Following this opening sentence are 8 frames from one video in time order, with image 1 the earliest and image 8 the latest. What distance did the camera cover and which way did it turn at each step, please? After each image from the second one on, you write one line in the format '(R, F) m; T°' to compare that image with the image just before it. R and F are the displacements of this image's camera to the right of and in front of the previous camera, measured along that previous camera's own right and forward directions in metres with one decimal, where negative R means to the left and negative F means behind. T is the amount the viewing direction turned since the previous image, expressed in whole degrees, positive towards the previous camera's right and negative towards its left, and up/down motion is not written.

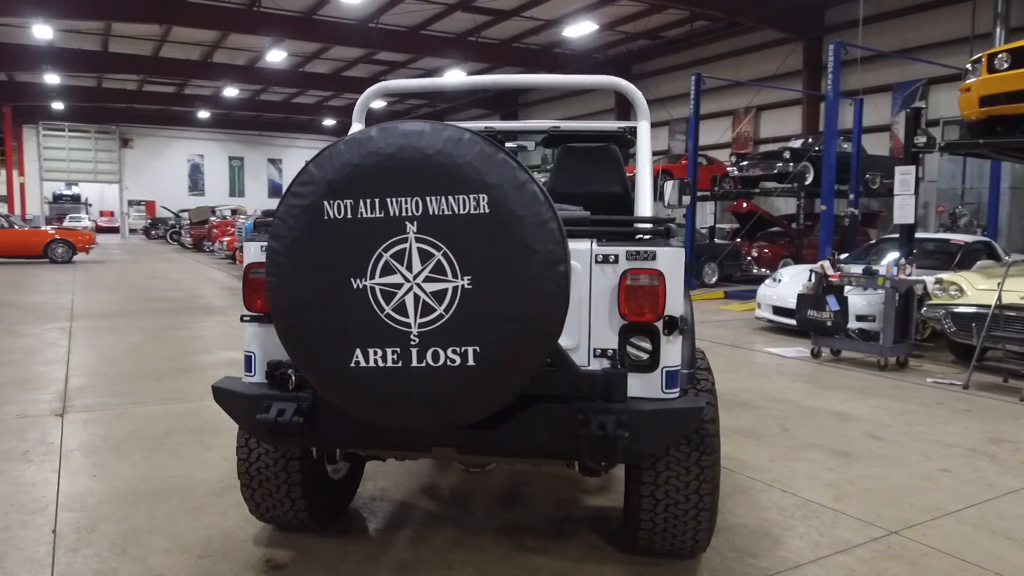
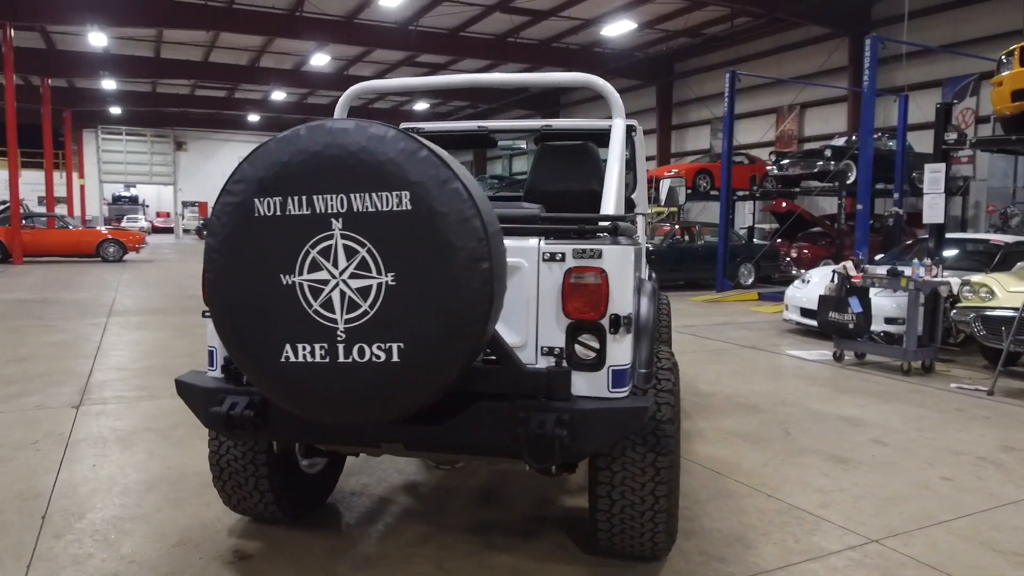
(+0.3, 0.0) m; -4°
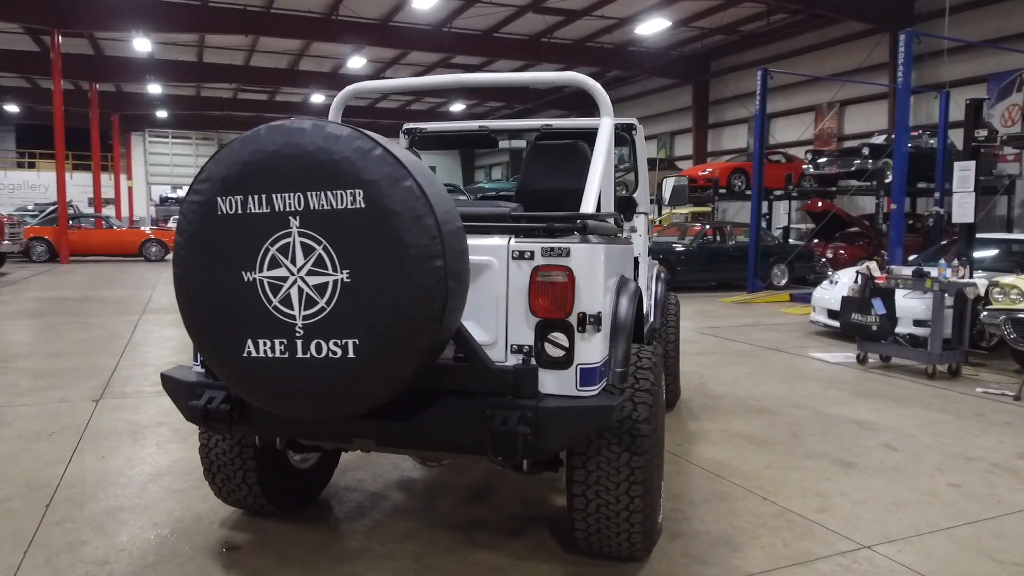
(+0.2, 0.0) m; -3°
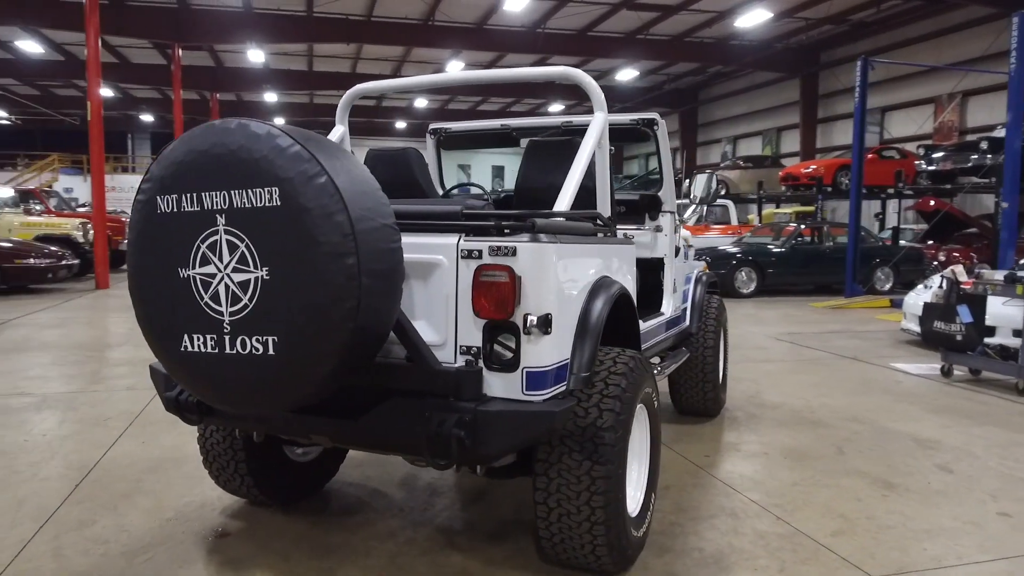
(+0.5, +0.1) m; -8°
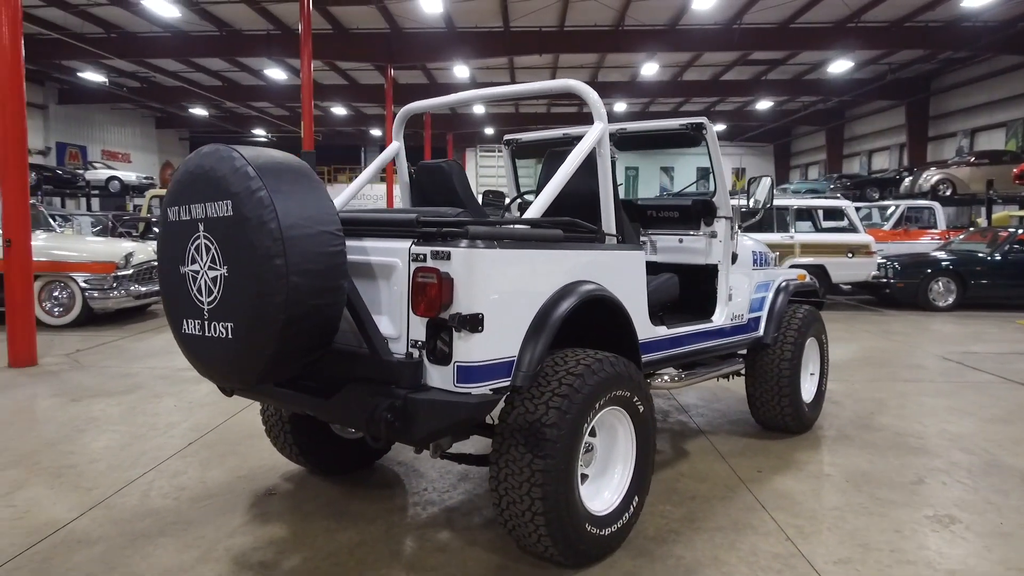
(+0.9, -0.1) m; -16°
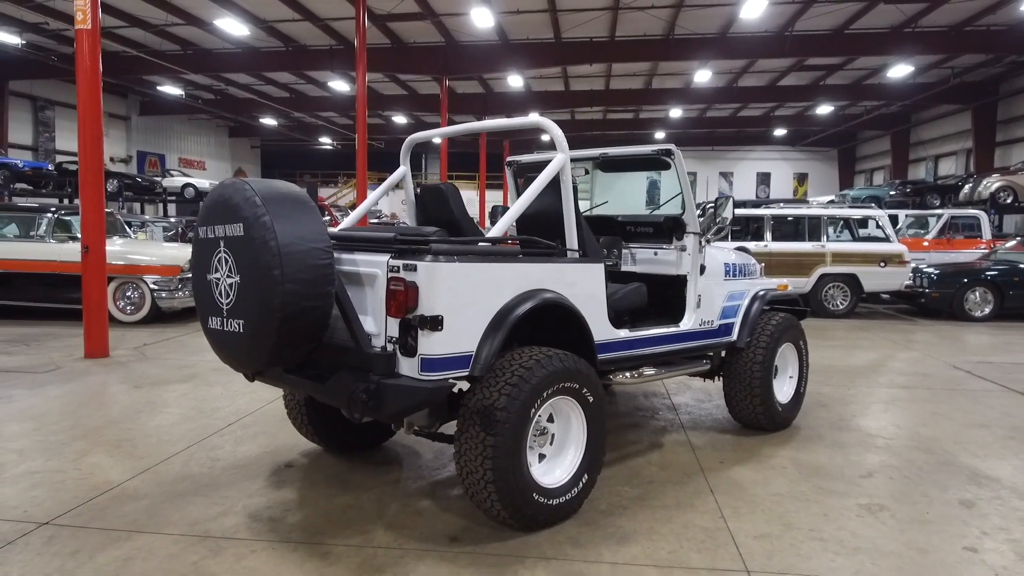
(+0.4, -0.5) m; -5°
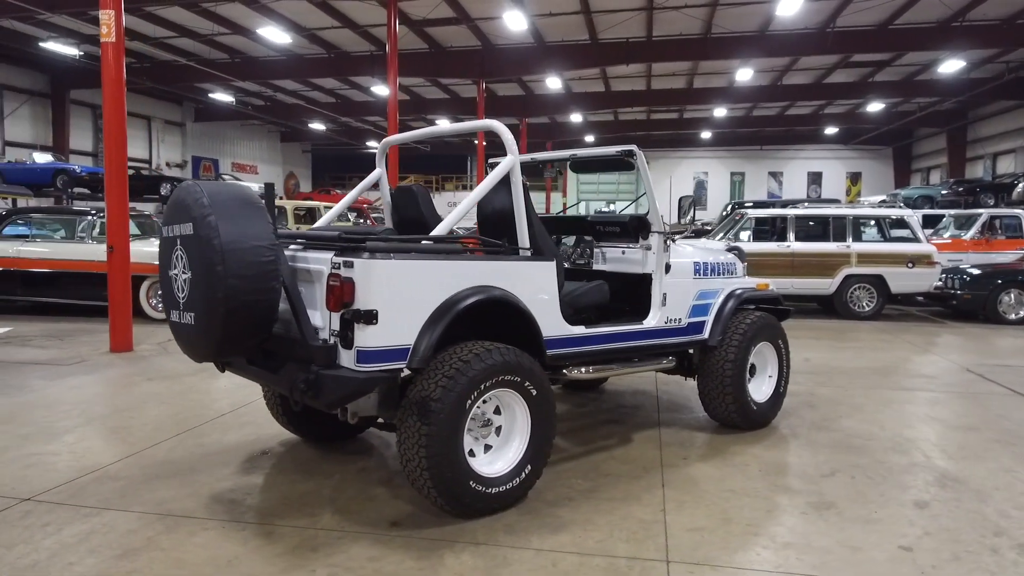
(+0.5, -0.1) m; -4°
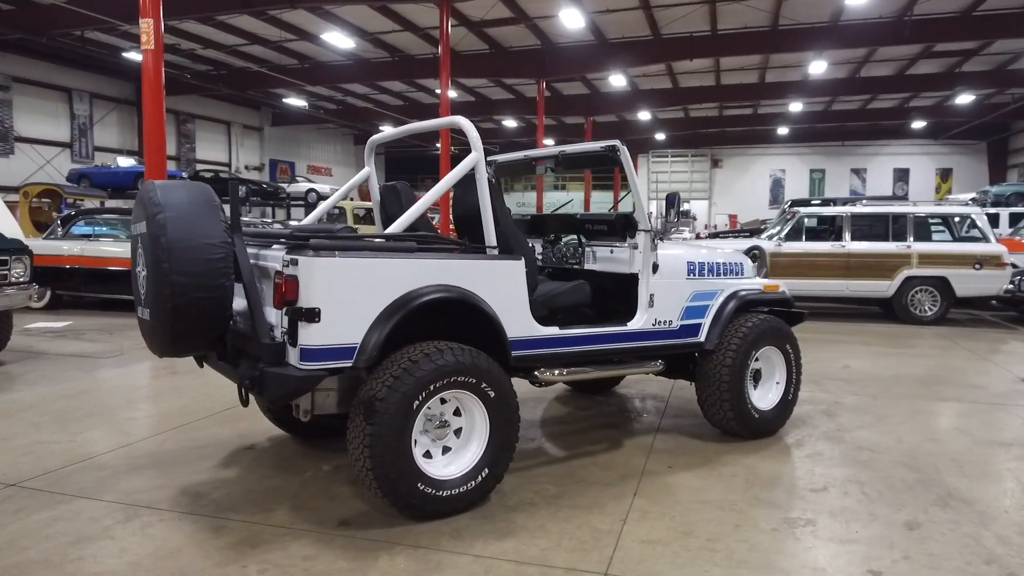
(+0.5, +0.1) m; -6°
